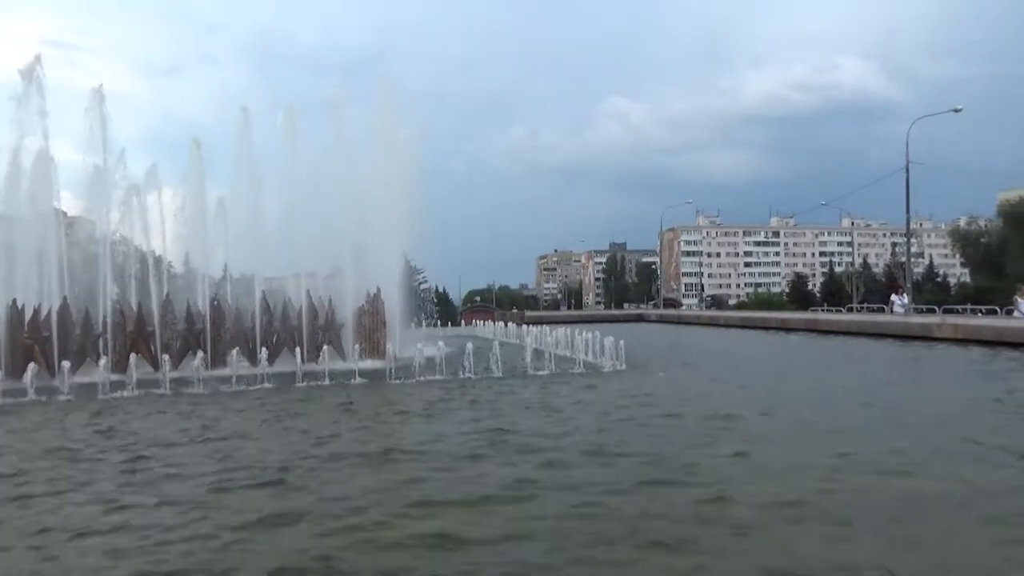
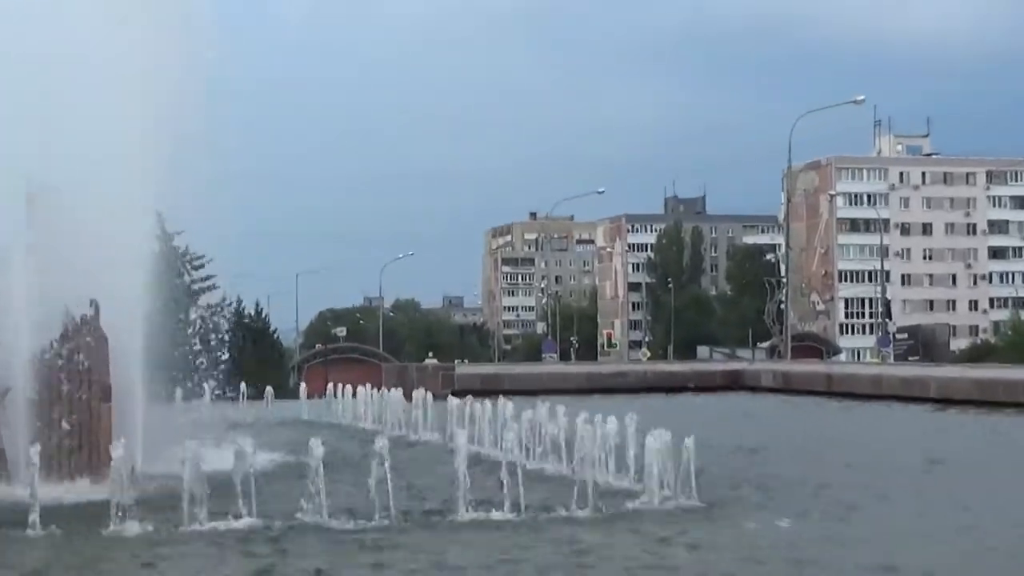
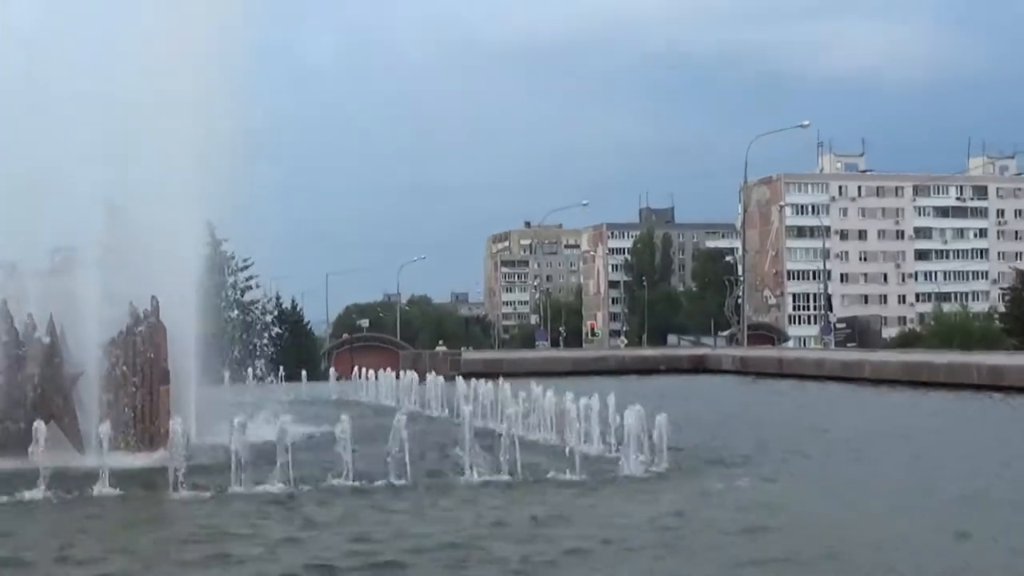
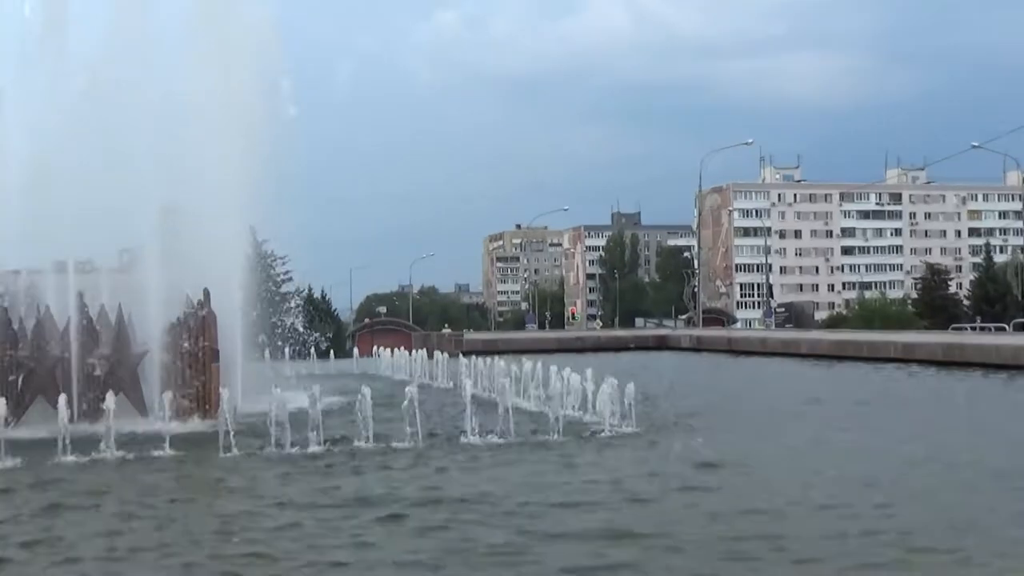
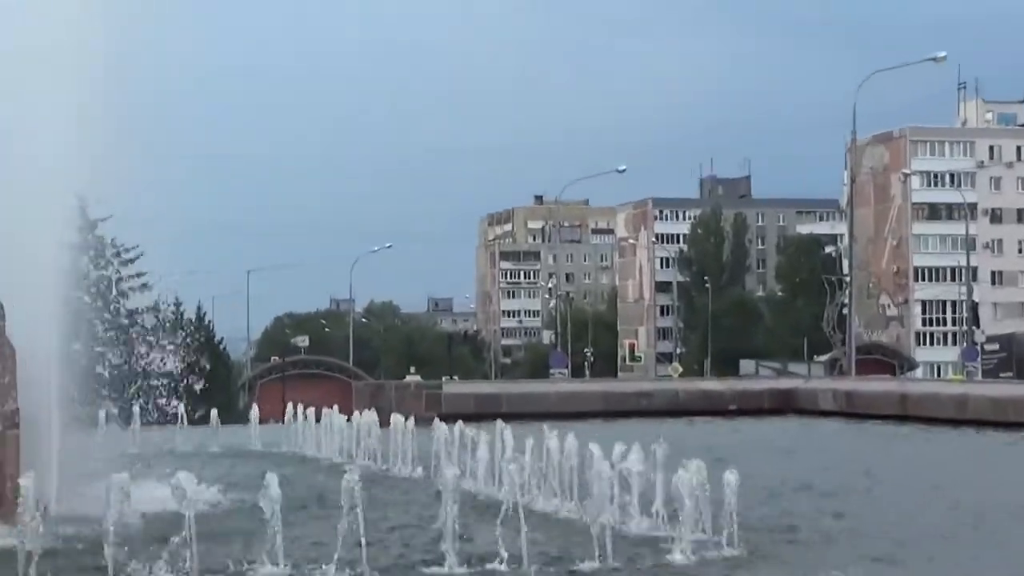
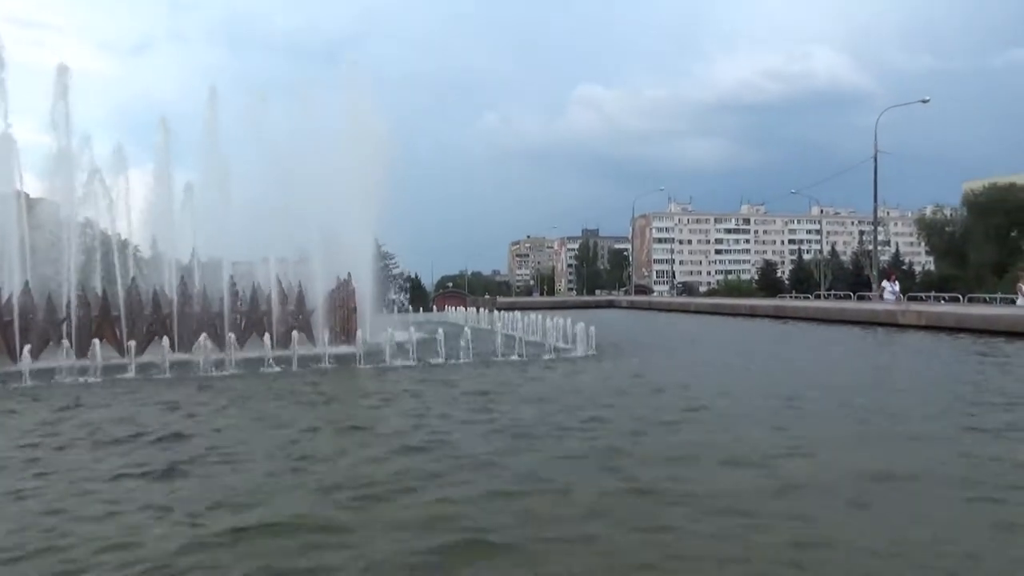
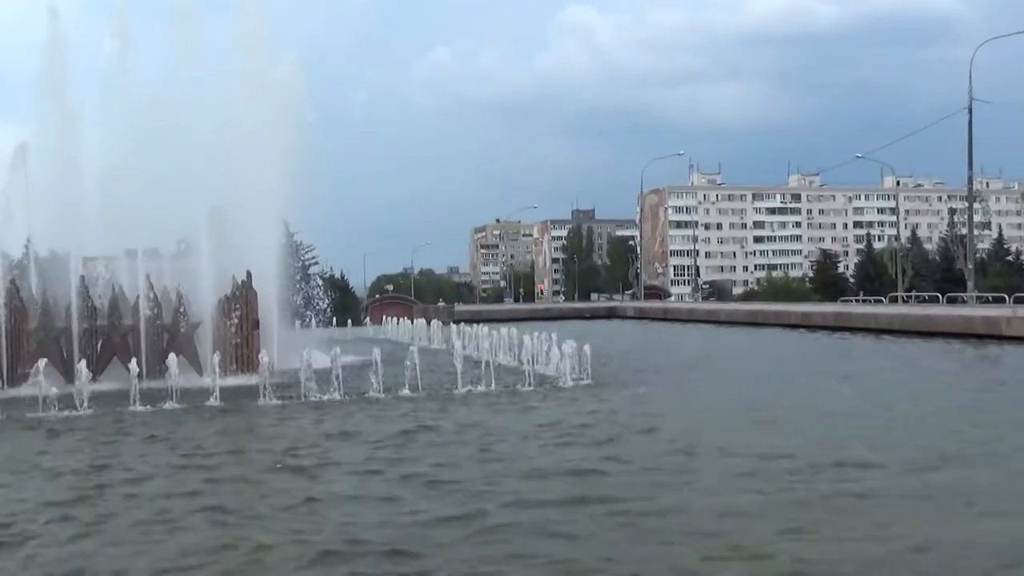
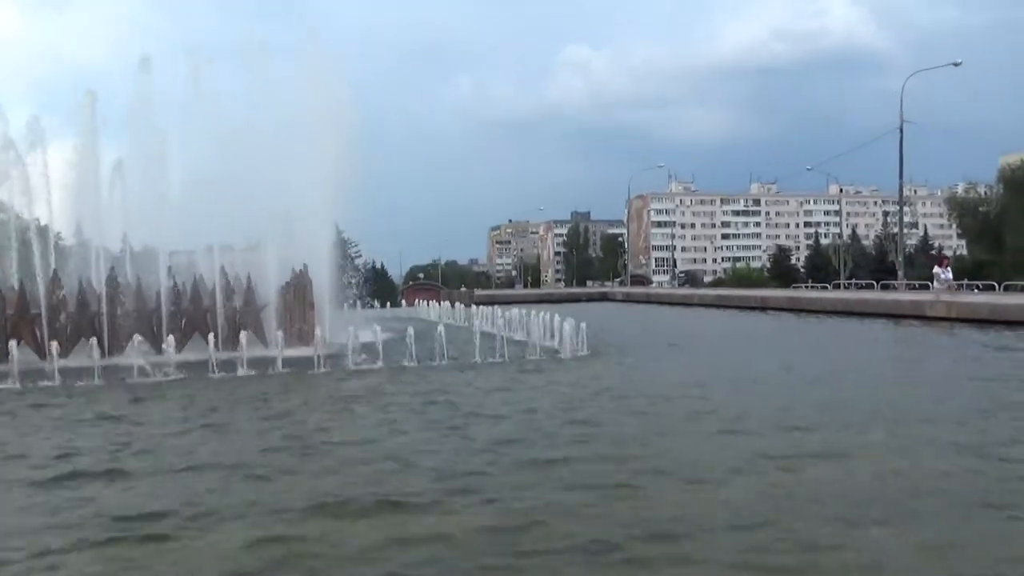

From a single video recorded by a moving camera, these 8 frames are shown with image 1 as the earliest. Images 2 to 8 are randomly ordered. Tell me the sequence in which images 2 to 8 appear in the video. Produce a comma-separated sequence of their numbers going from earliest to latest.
6, 8, 7, 4, 3, 2, 5
